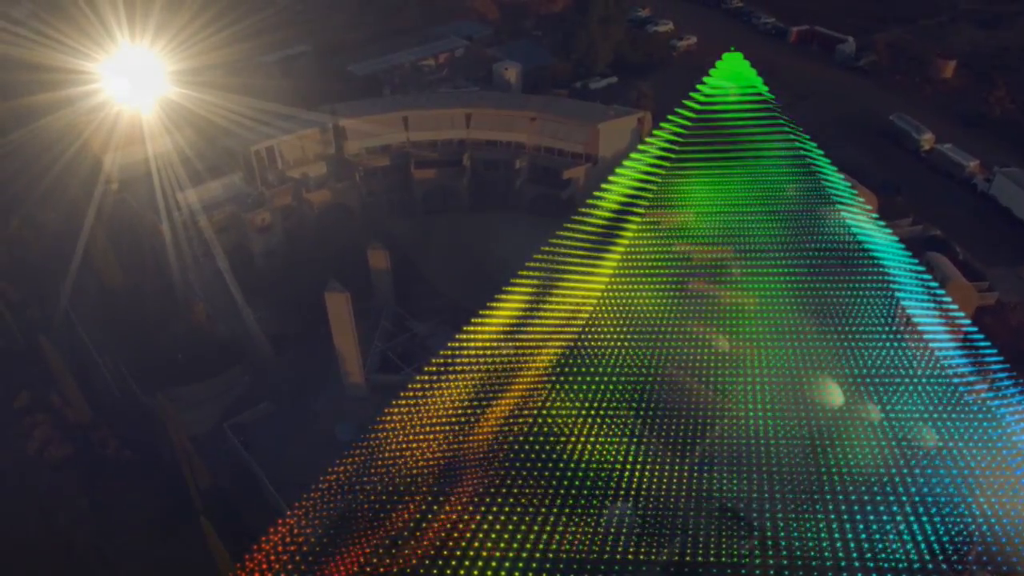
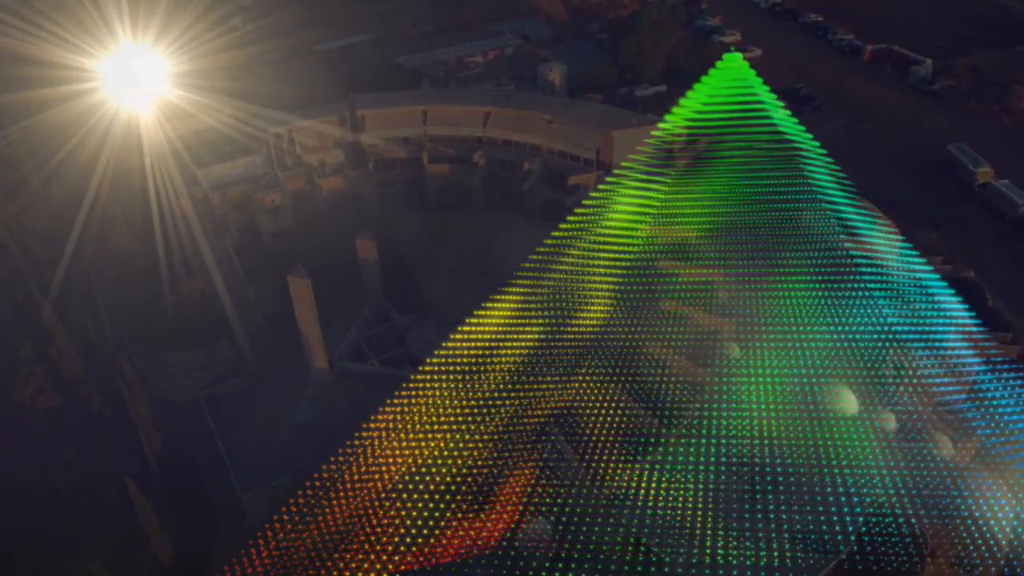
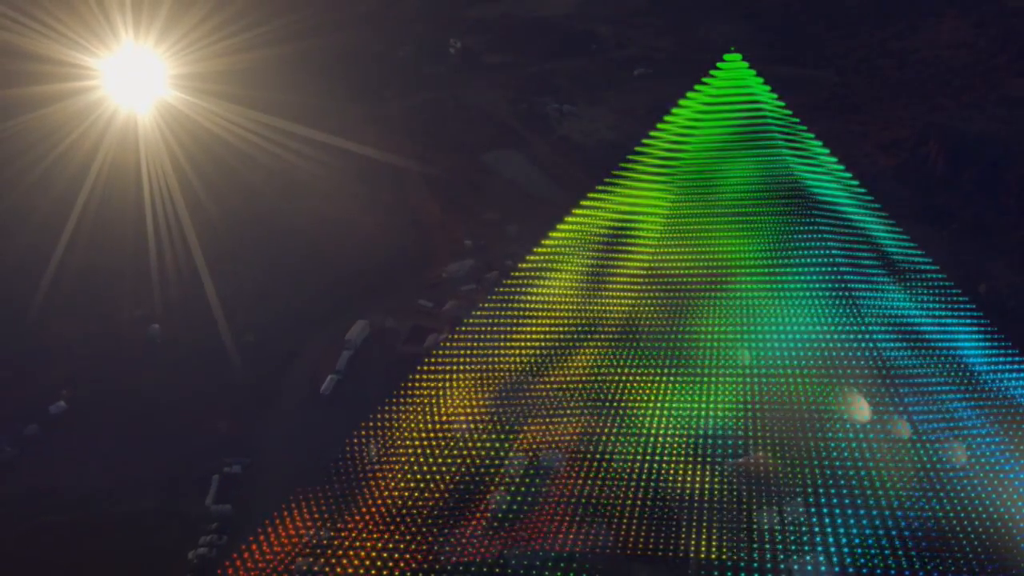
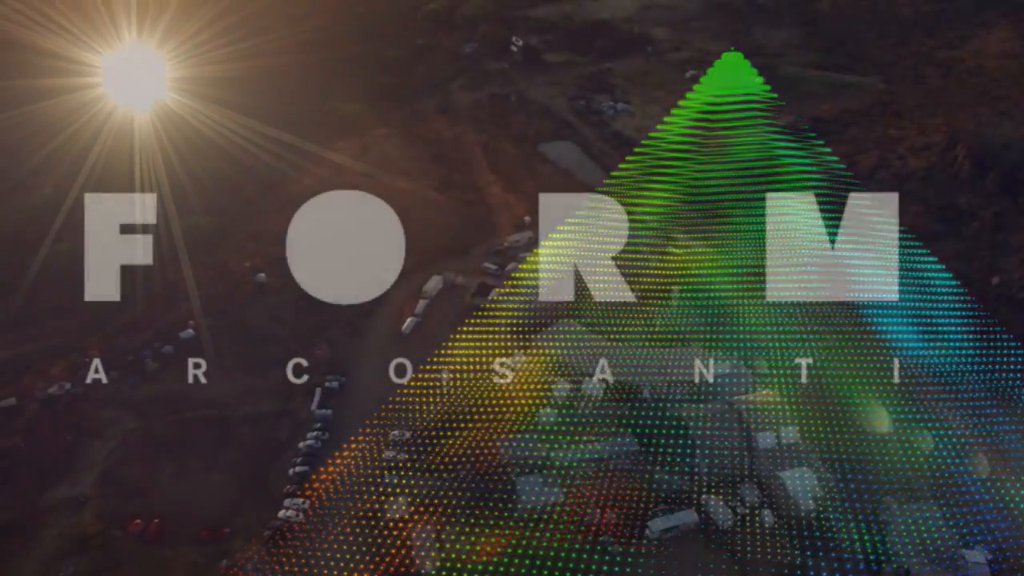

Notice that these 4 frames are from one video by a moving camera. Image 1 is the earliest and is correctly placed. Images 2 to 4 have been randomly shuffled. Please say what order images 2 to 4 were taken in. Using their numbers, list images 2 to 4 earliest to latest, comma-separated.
2, 3, 4
